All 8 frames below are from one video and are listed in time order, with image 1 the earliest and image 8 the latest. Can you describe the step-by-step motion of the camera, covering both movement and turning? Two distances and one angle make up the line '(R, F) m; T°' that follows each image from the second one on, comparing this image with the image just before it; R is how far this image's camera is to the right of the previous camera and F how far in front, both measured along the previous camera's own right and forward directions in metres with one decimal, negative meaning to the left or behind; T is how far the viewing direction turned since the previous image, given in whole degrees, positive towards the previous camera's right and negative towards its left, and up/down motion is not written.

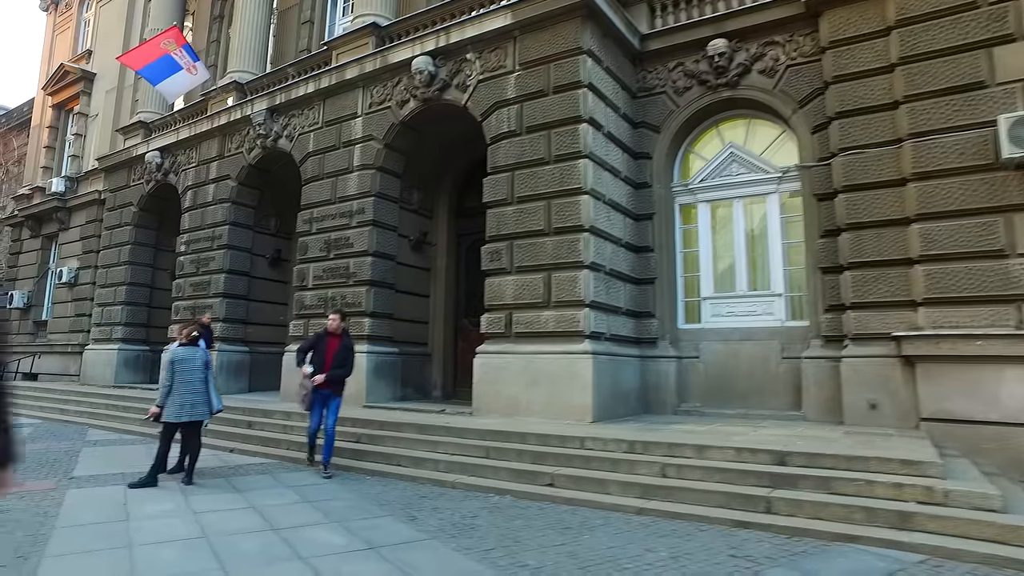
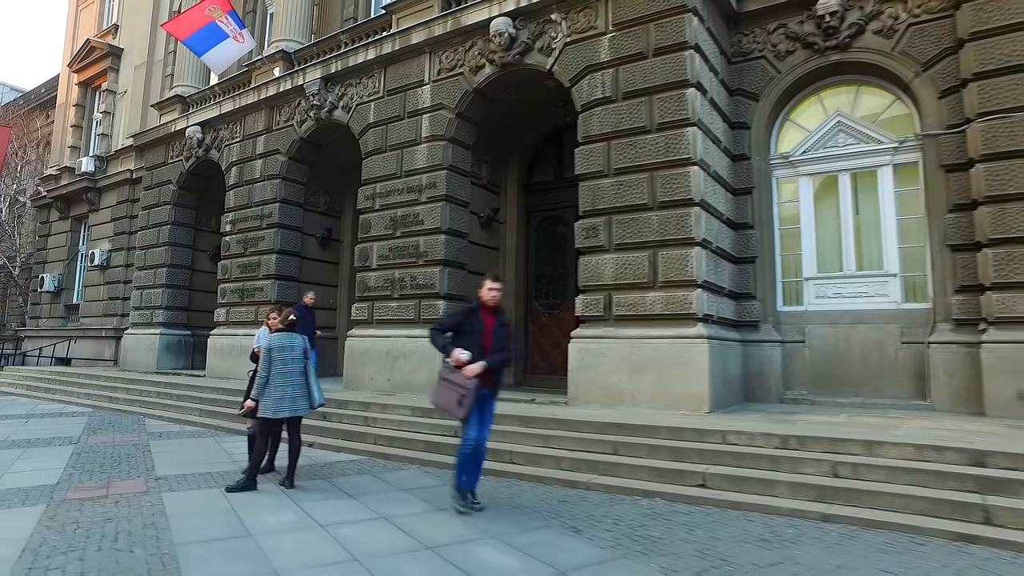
(-1.3, +0.7) m; -1°
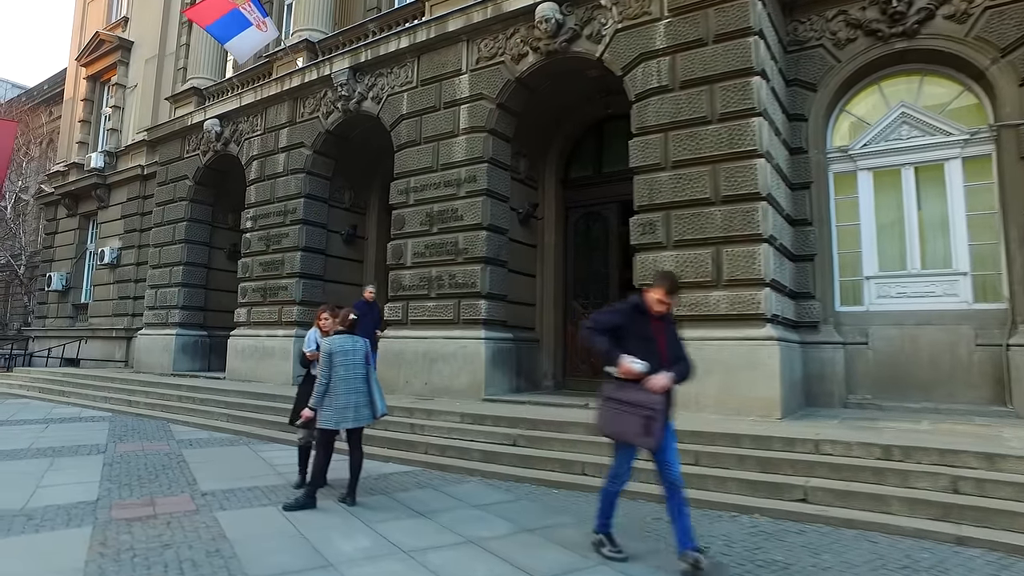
(-0.8, +0.5) m; 0°
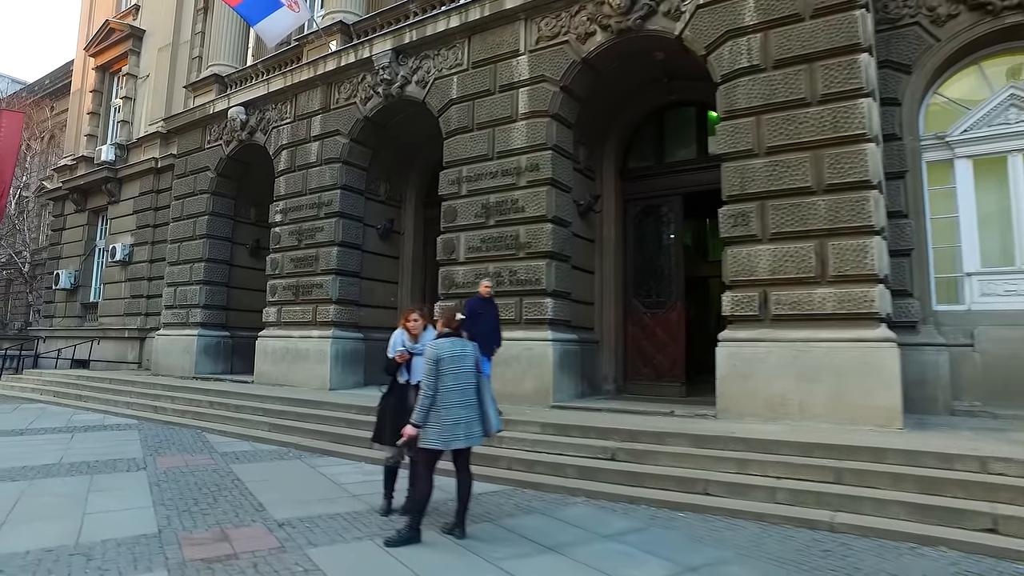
(-1.1, +0.8) m; 0°
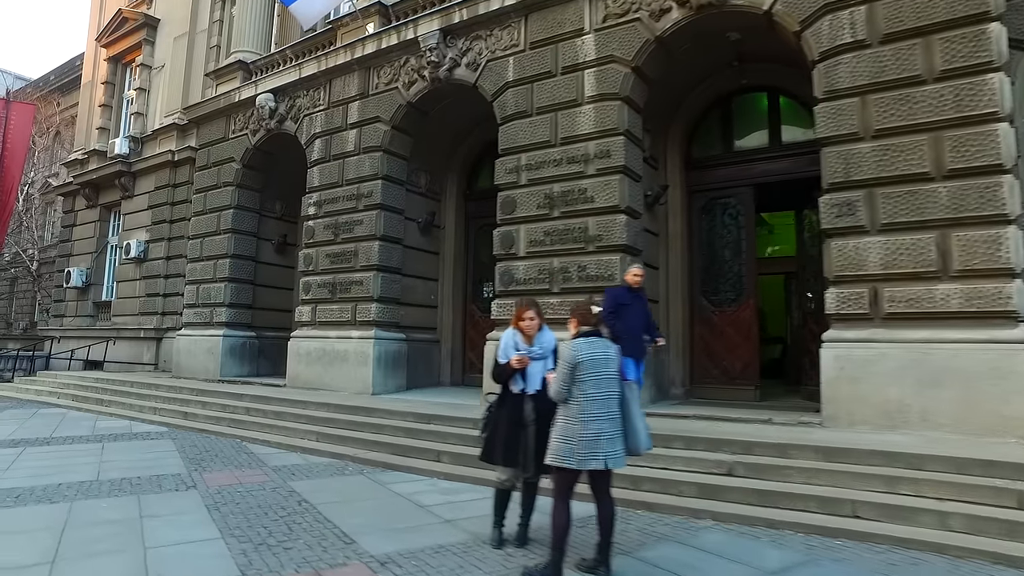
(-1.0, +0.8) m; 0°
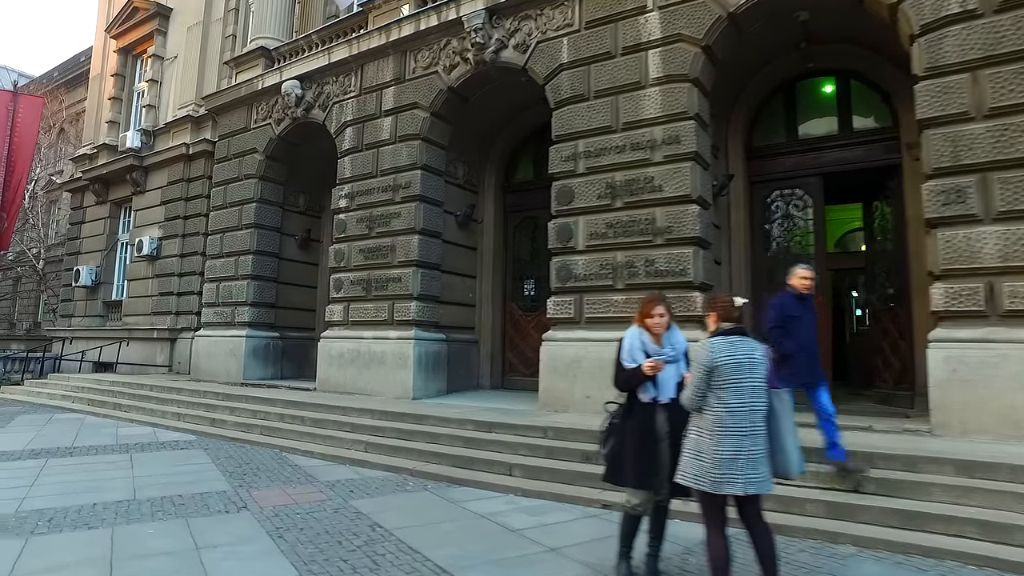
(-0.8, +0.7) m; 0°
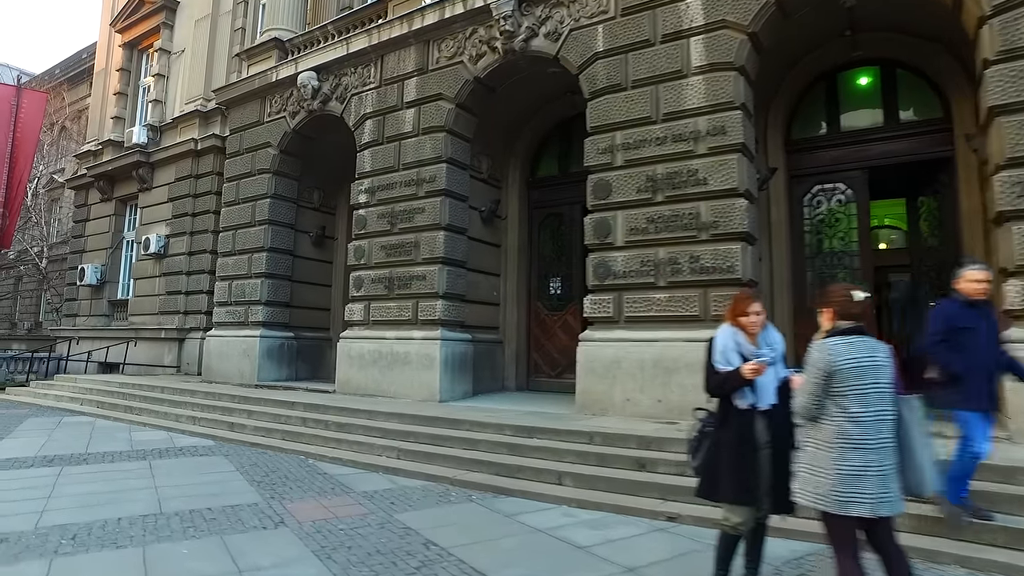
(-0.5, +0.4) m; 0°
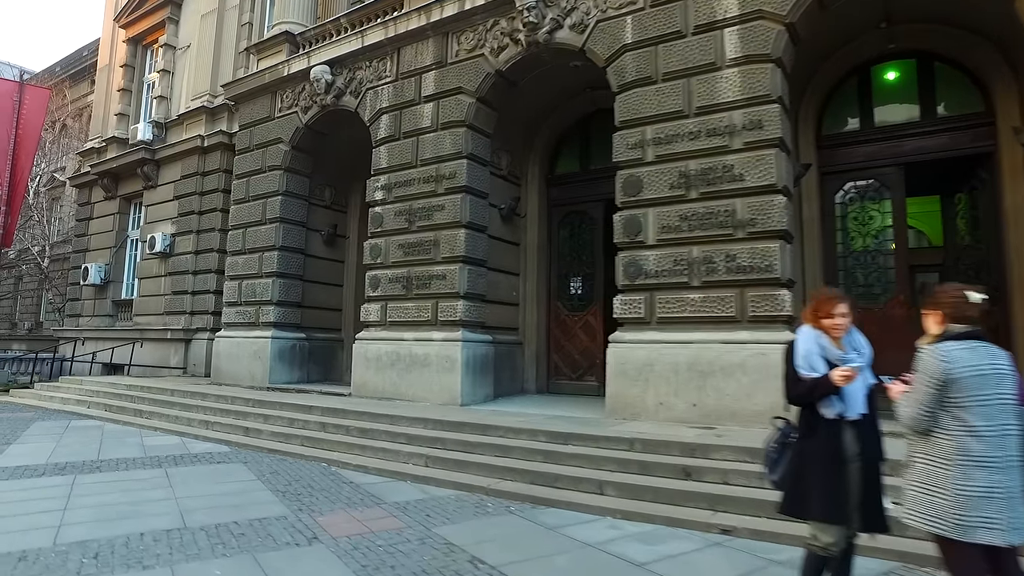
(-0.4, +0.3) m; 0°
